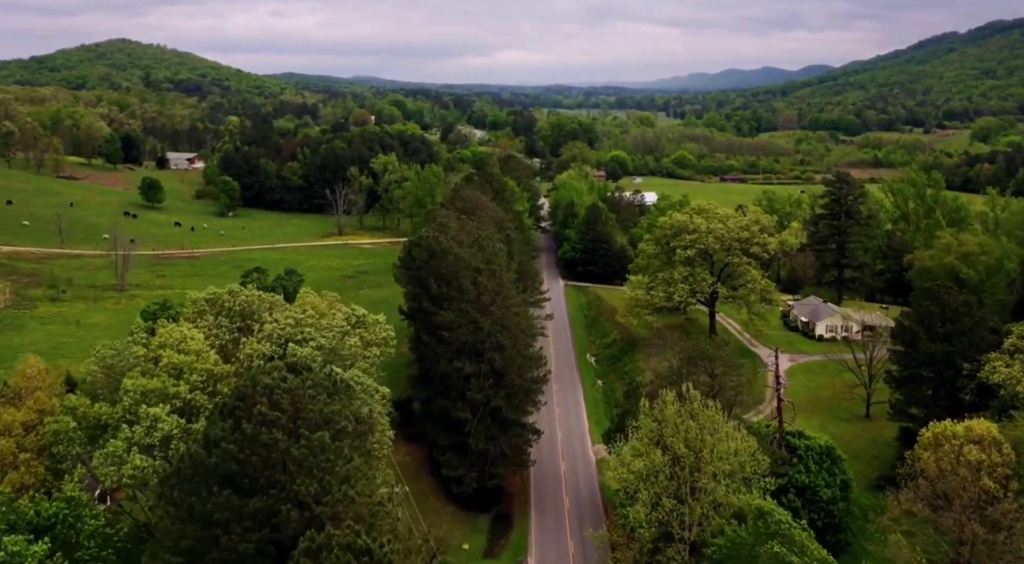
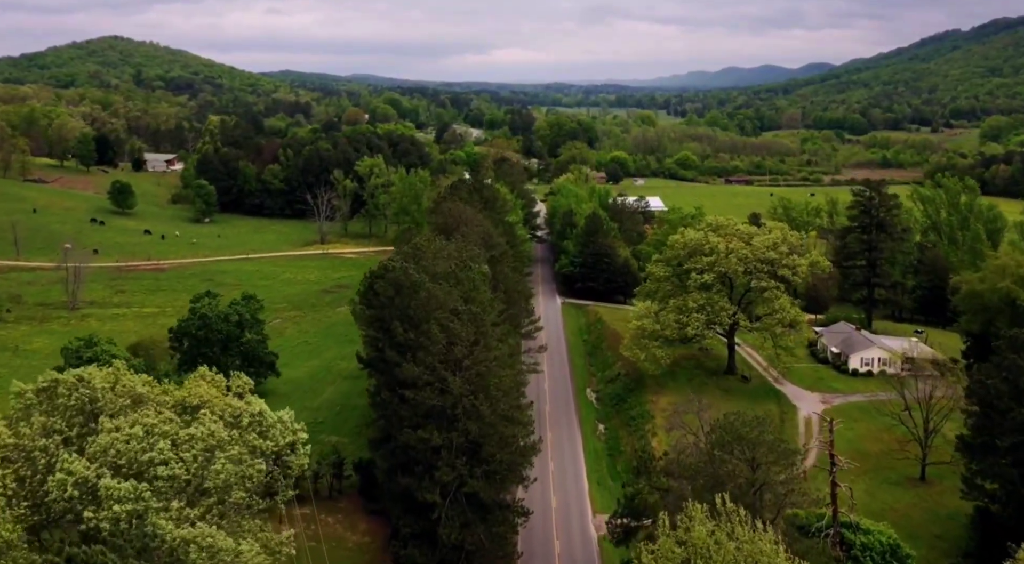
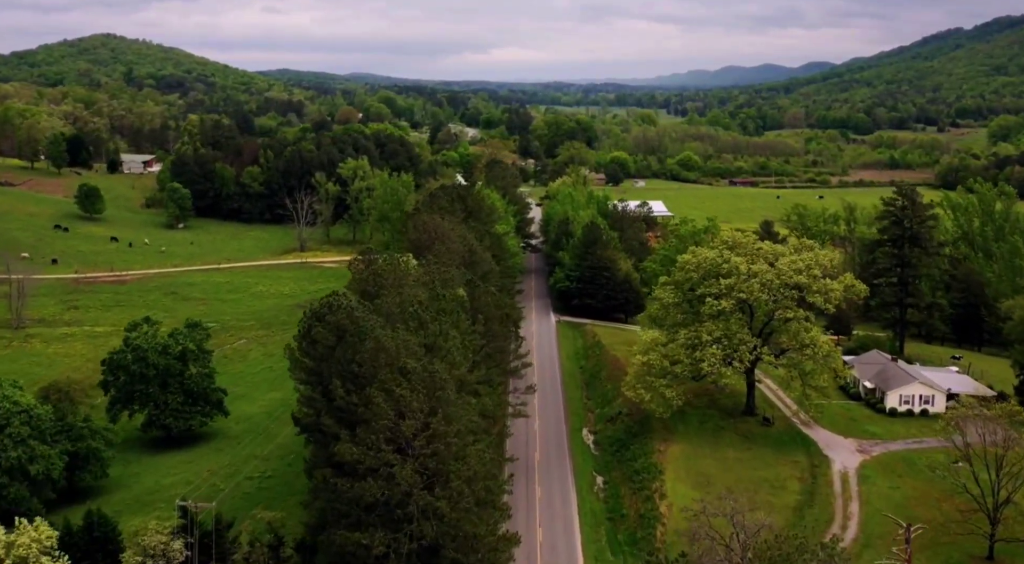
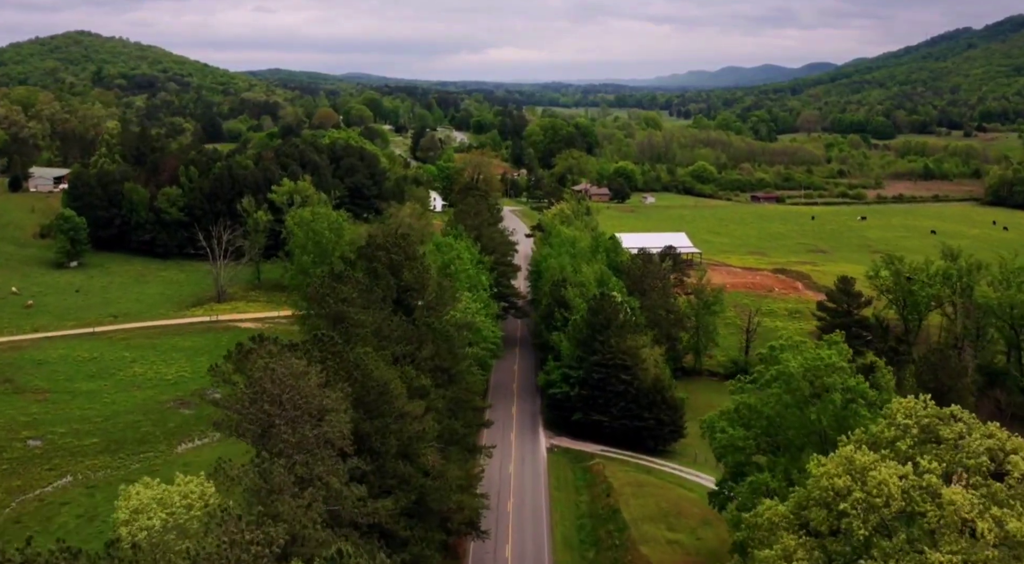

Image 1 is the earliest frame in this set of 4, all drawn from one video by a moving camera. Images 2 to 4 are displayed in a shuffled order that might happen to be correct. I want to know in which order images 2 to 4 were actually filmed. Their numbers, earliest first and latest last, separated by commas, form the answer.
2, 3, 4
